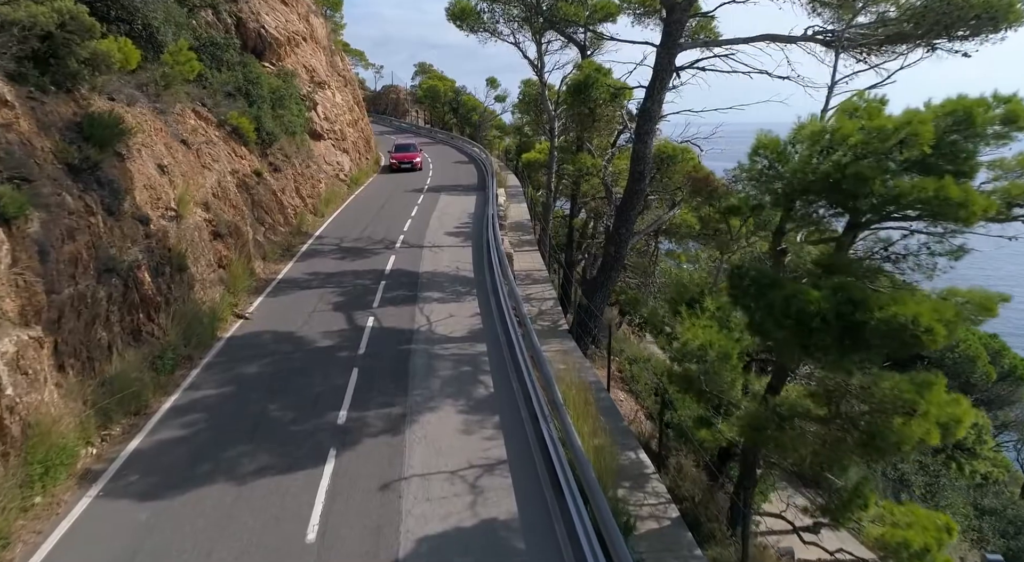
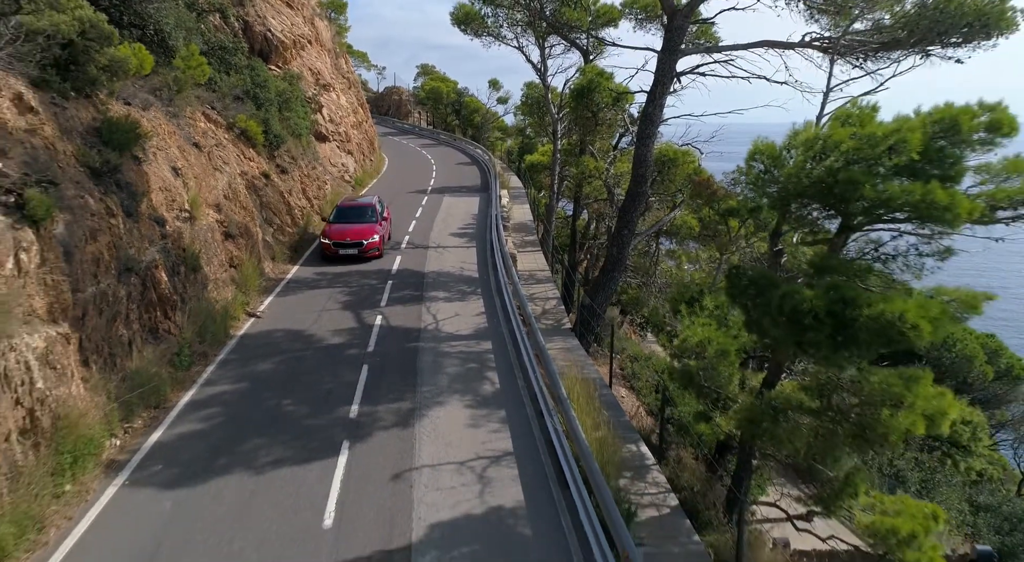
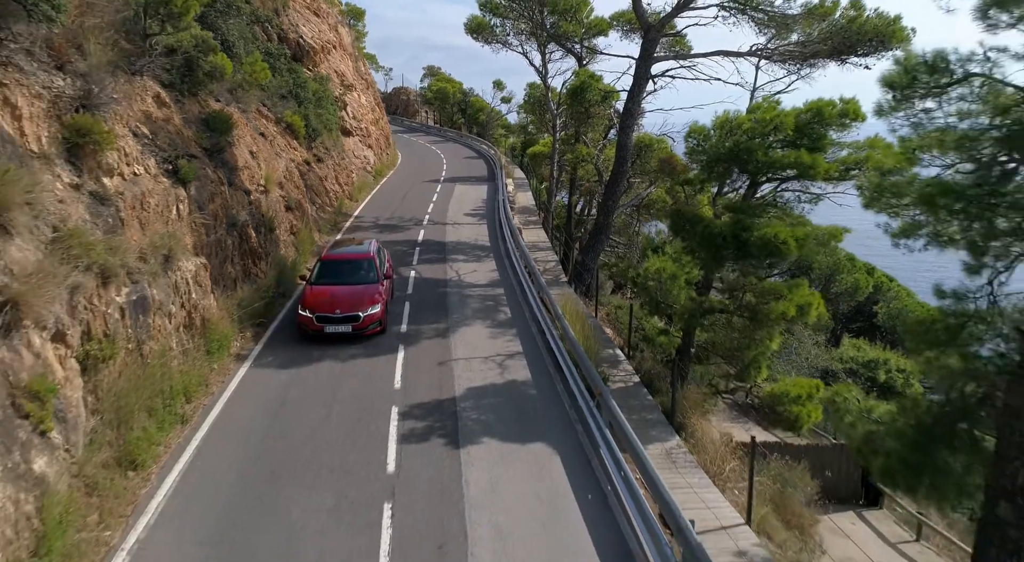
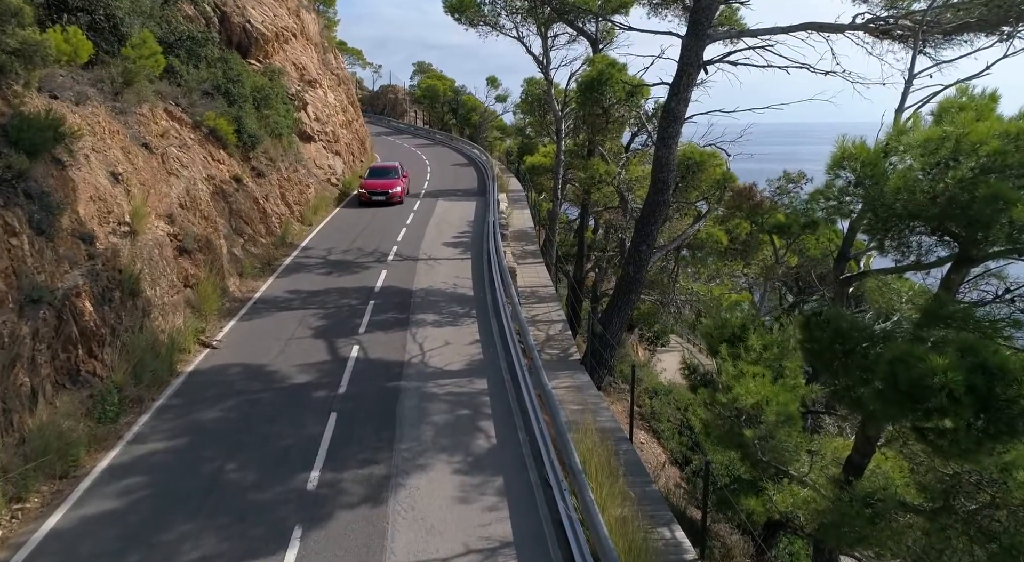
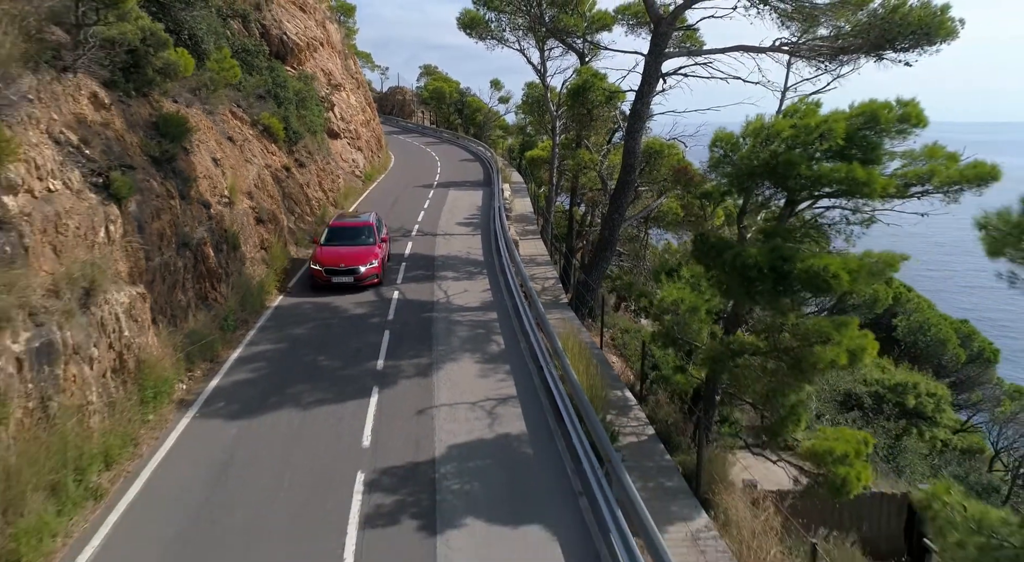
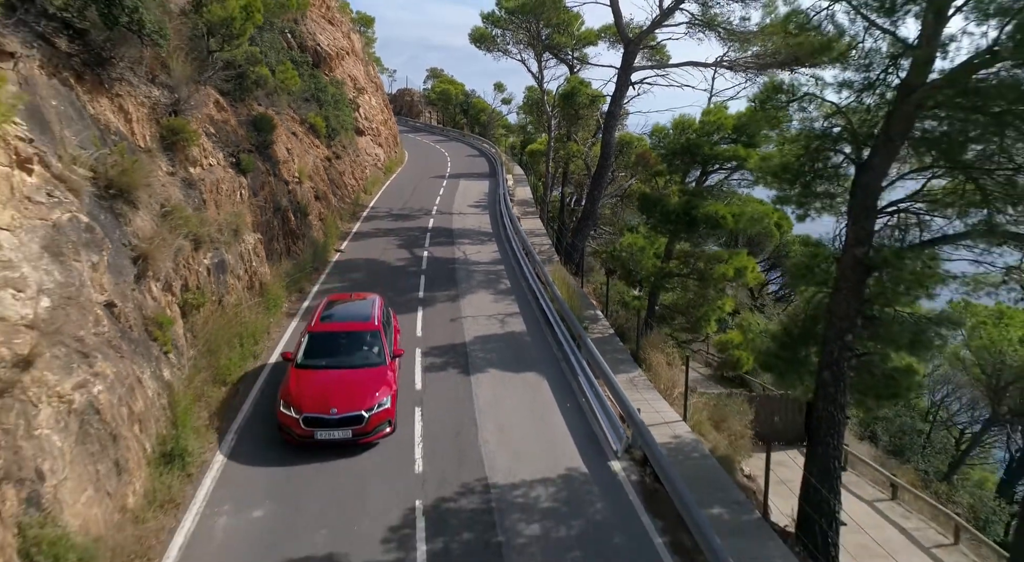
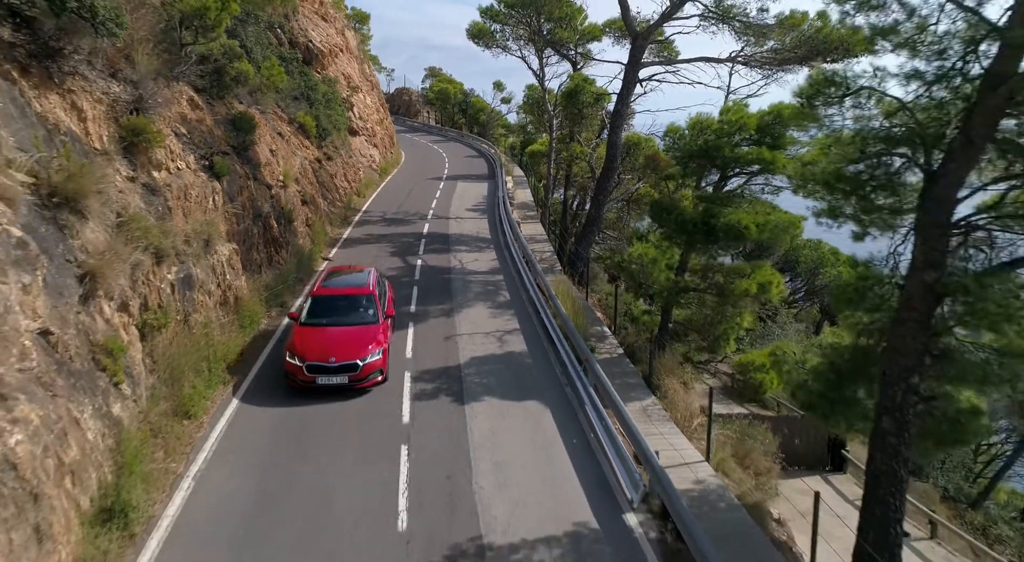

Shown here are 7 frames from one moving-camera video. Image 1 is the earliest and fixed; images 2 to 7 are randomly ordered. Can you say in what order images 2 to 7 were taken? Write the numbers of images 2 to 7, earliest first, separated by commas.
4, 2, 5, 3, 7, 6
